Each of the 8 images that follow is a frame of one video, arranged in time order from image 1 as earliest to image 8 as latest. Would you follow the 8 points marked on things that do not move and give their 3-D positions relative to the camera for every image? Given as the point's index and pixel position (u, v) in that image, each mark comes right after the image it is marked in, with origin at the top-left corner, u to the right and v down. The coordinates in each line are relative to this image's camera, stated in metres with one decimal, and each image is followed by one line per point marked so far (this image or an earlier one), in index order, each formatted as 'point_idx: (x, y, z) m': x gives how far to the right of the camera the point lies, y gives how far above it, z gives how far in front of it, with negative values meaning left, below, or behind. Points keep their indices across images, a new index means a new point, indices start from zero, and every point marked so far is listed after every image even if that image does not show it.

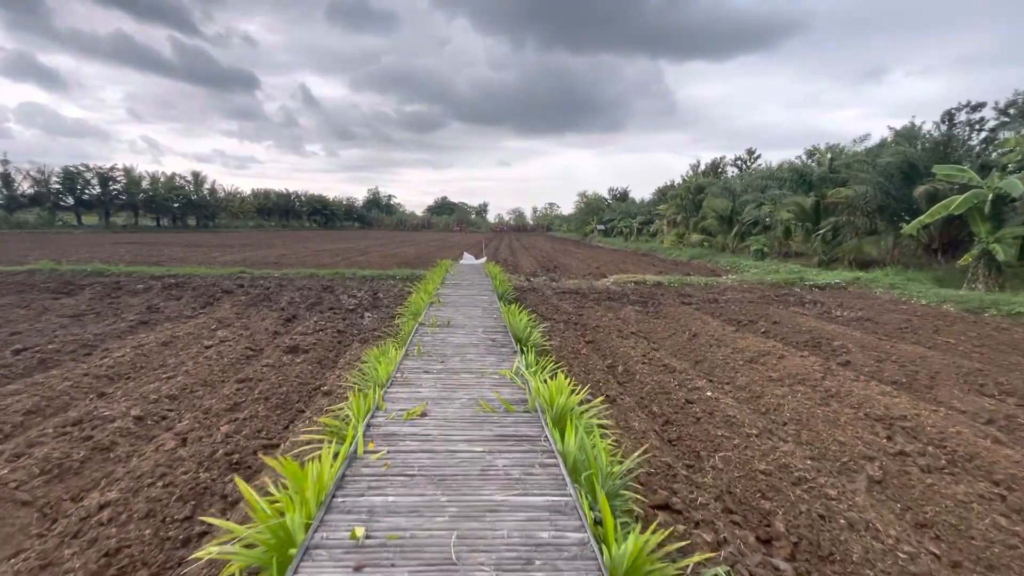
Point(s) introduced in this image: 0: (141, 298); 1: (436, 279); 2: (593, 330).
0: (-9.0, -0.2, +11.6) m
1: (-1.7, +0.2, +10.6) m
2: (+1.6, -0.8, +9.0) m
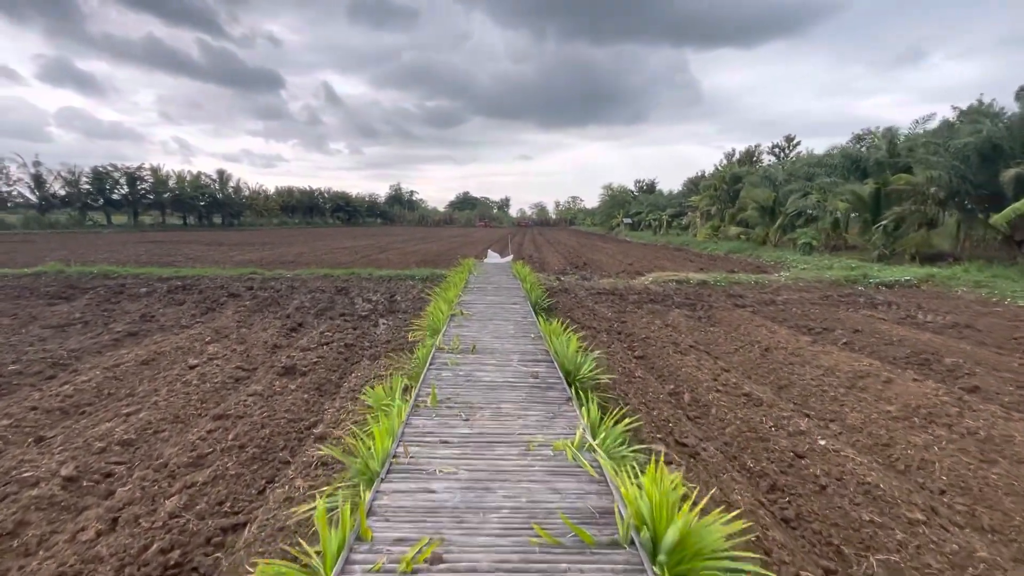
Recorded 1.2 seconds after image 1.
0: (-8.3, -0.3, +10.7) m
1: (-1.1, +0.1, +9.4) m
2: (+2.1, -0.9, +7.7) m
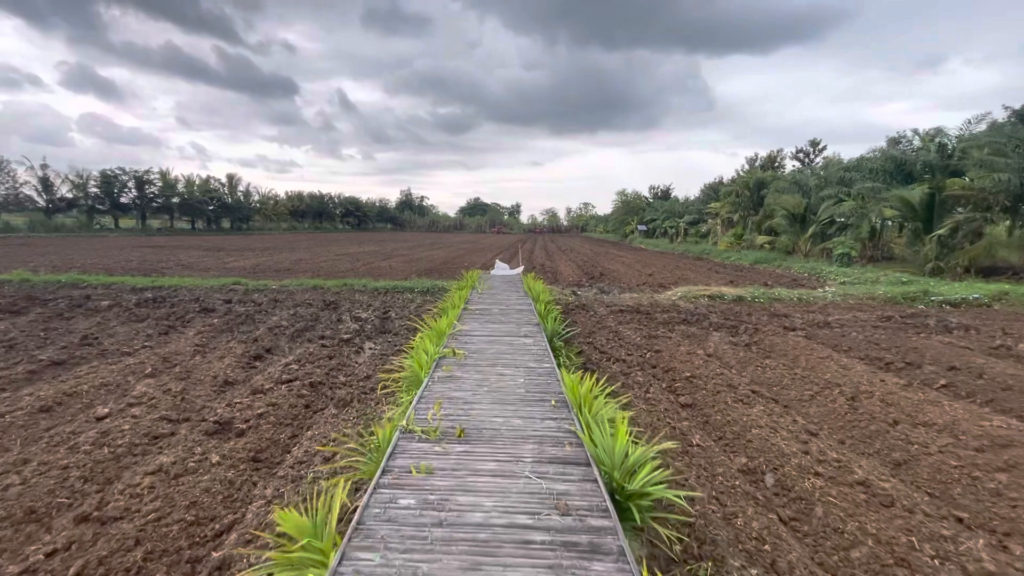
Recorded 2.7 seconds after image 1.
0: (-8.1, -0.6, +9.3) m
1: (-0.9, -0.2, +7.8) m
2: (+2.2, -1.2, +6.0) m
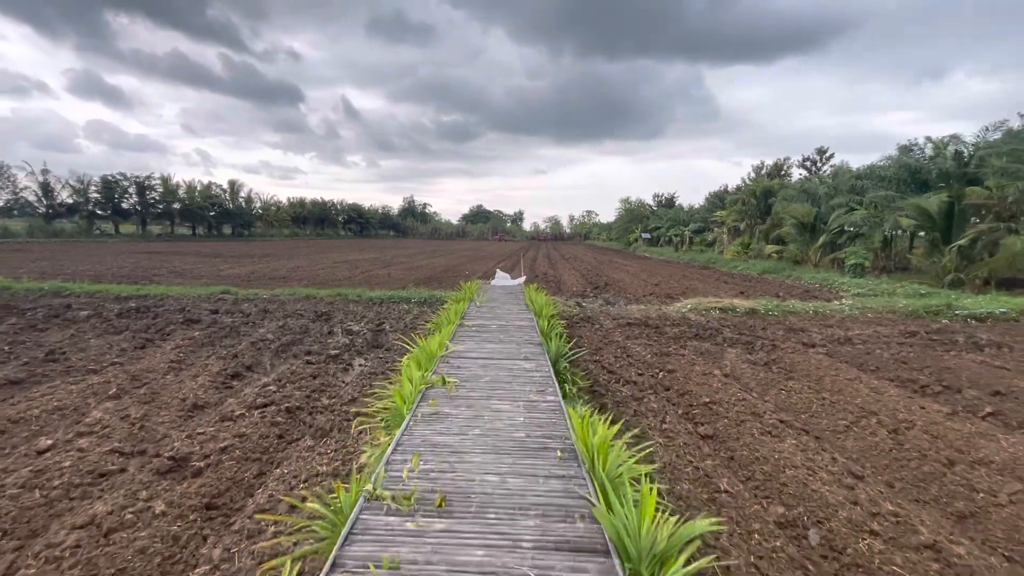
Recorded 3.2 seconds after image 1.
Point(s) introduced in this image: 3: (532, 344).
0: (-8.1, -0.8, +8.7) m
1: (-0.9, -0.4, +7.3) m
2: (+2.2, -1.4, +5.4) m
3: (+0.2, -0.7, +5.7) m
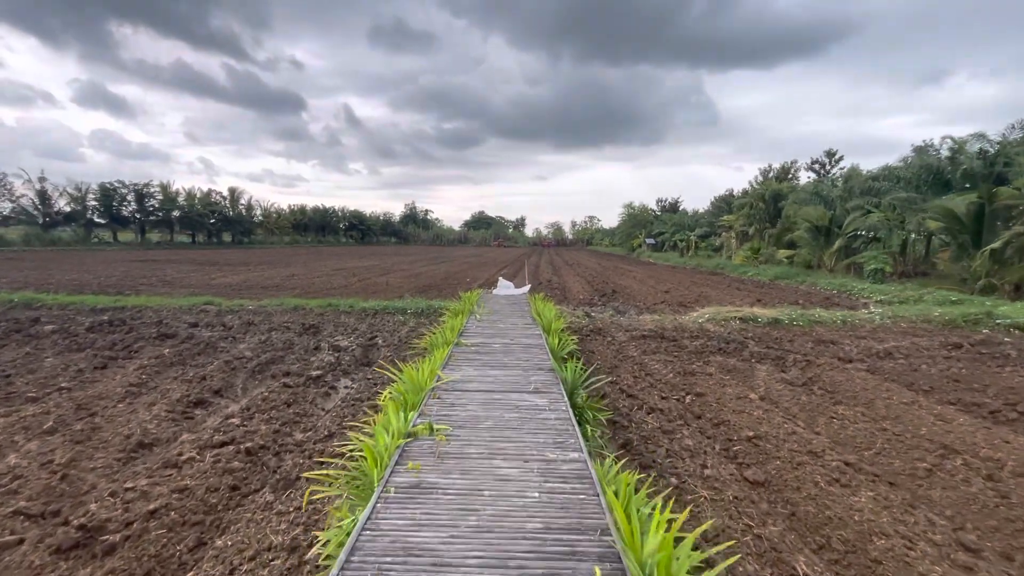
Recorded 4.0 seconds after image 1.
0: (-8.0, -1.0, +7.9) m
1: (-0.8, -0.6, +6.4) m
2: (+2.3, -1.5, +4.5) m
3: (+0.3, -0.8, +4.8) m
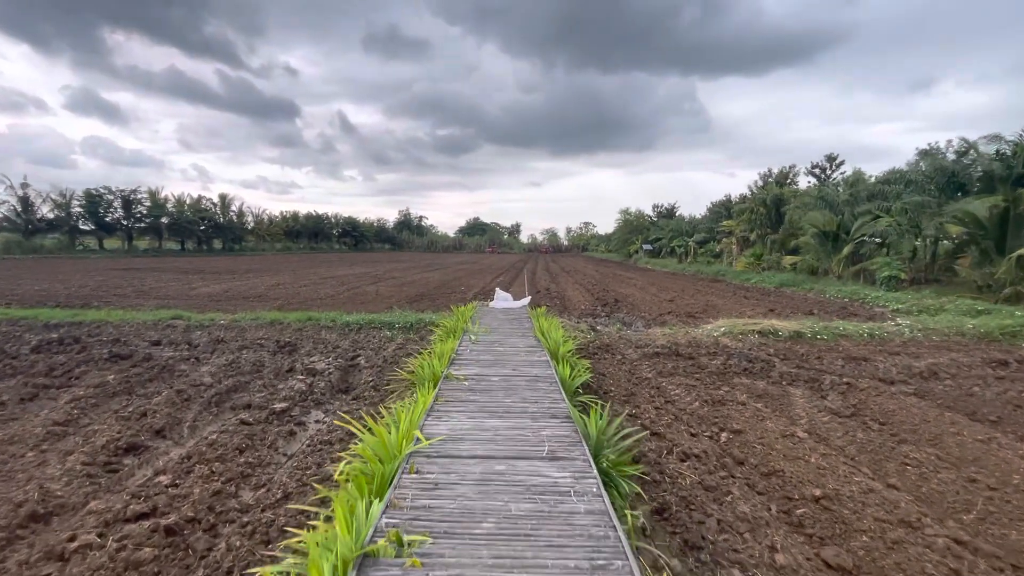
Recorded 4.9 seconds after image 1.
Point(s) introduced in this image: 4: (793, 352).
0: (-8.0, -1.2, +6.8) m
1: (-0.8, -0.8, +5.4) m
2: (+2.3, -1.7, +3.5) m
3: (+0.3, -1.0, +3.8) m
4: (+5.4, -1.2, +9.3) m
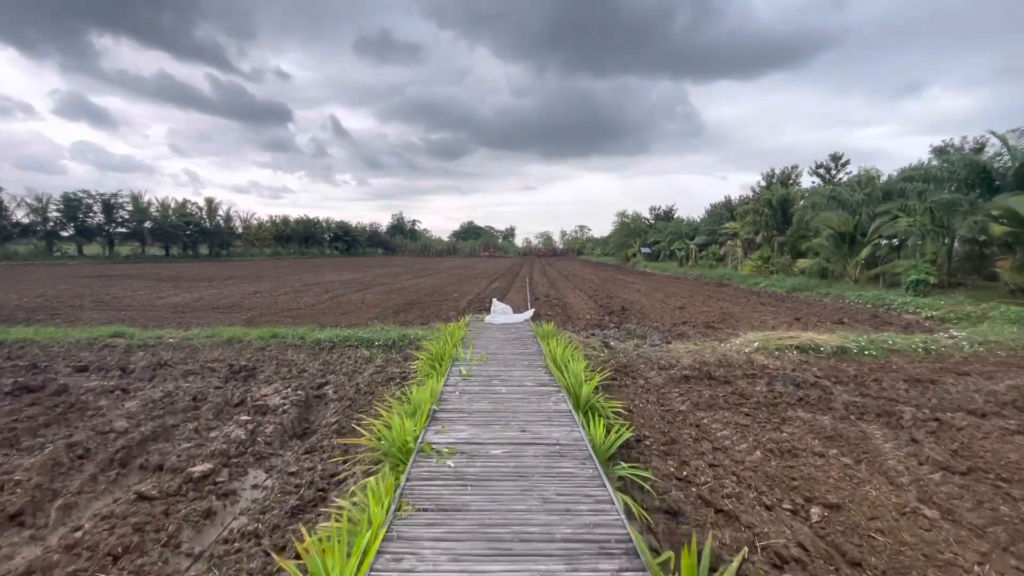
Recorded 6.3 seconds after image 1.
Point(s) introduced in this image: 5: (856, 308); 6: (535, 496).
0: (-8.0, -1.5, +5.2) m
1: (-0.8, -0.9, +3.9) m
2: (+2.4, -1.8, +2.1) m
3: (+0.4, -1.1, +2.3) m
4: (+5.4, -1.4, +7.8) m
5: (+11.2, -0.7, +15.7) m
6: (+0.1, -1.1, +2.9) m
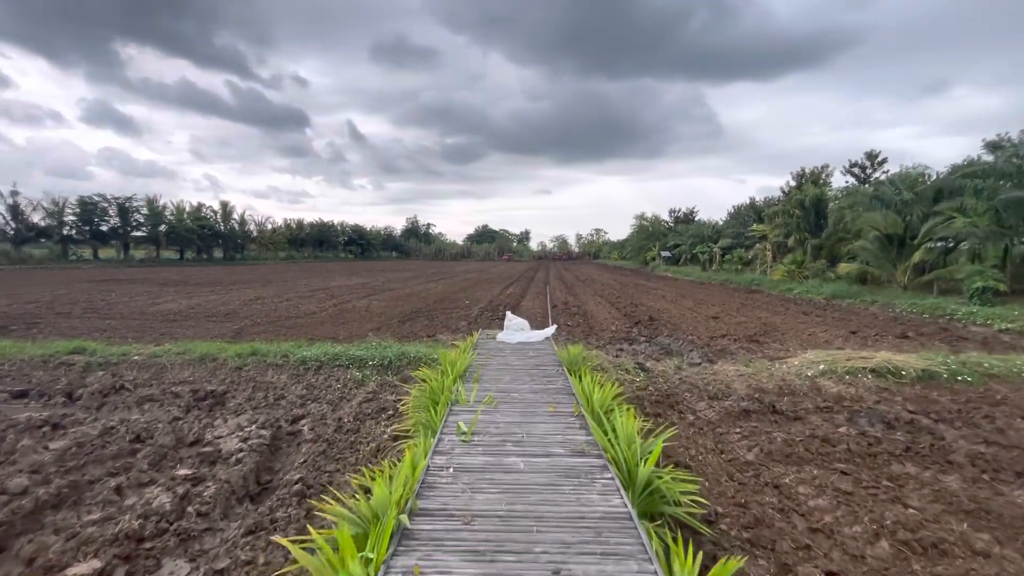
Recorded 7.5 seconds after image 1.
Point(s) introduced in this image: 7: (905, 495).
0: (-7.8, -1.6, +4.1) m
1: (-0.6, -1.0, +2.6) m
2: (+2.5, -1.9, +0.6) m
3: (+0.5, -1.2, +1.0) m
4: (+5.7, -1.5, +6.3) m
5: (+11.7, -0.9, +14.0) m
6: (+0.2, -1.2, +1.5) m
7: (+3.3, -1.7, +4.1) m
